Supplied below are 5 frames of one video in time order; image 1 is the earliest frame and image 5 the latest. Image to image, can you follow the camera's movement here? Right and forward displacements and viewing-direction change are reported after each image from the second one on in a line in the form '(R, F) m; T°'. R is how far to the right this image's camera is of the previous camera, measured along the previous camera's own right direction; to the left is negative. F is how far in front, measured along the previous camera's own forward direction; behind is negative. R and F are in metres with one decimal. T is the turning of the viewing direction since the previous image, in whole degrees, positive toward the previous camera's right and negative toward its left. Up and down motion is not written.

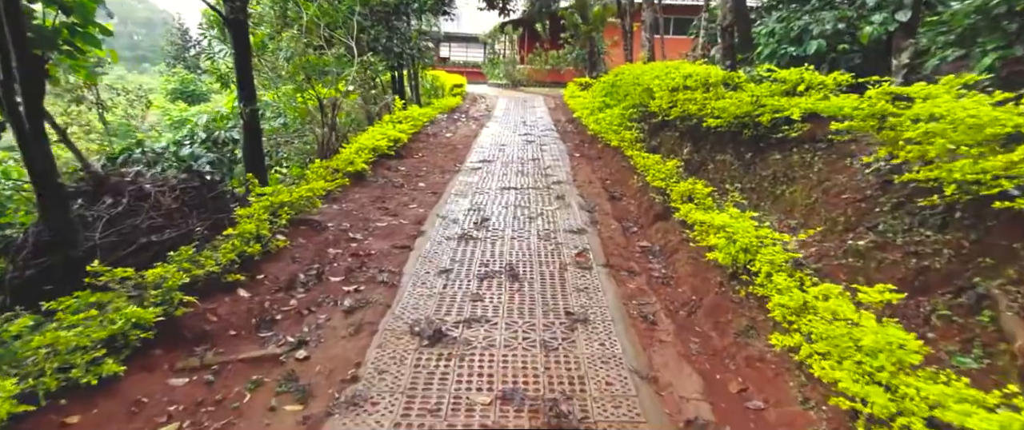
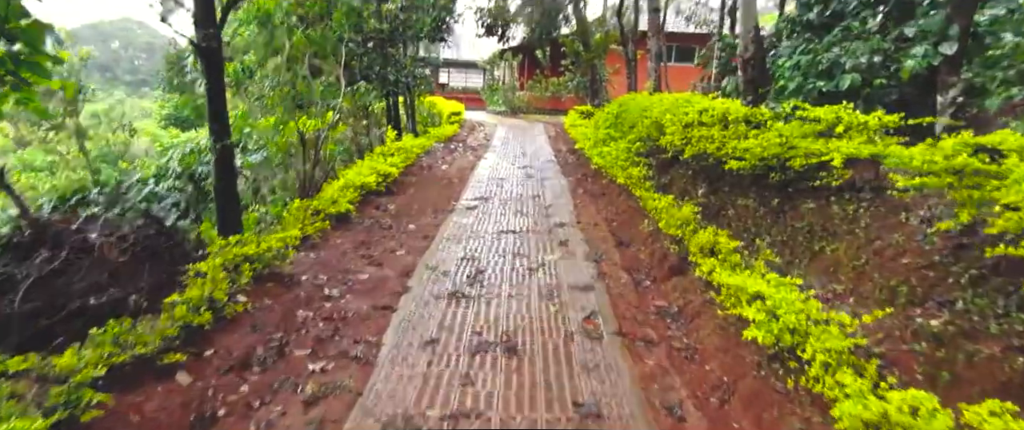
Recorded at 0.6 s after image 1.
(0.0, +0.4) m; 0°
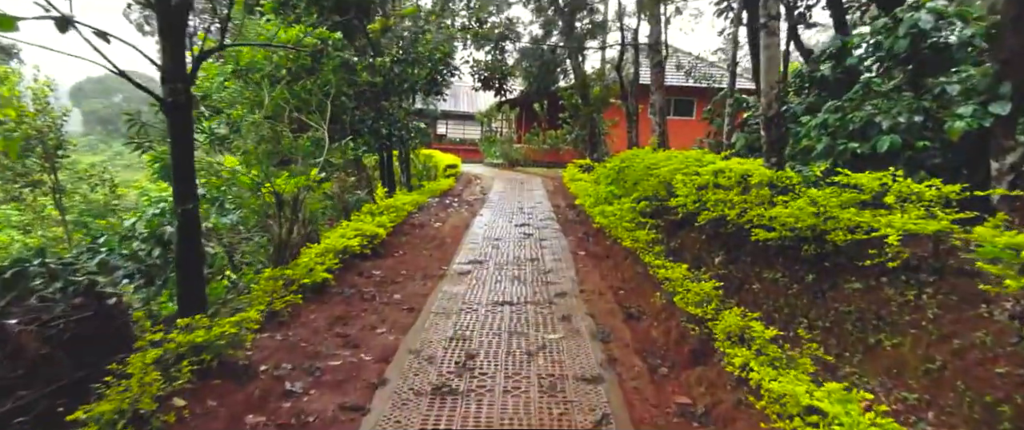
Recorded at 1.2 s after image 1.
(0.0, +0.4) m; 0°
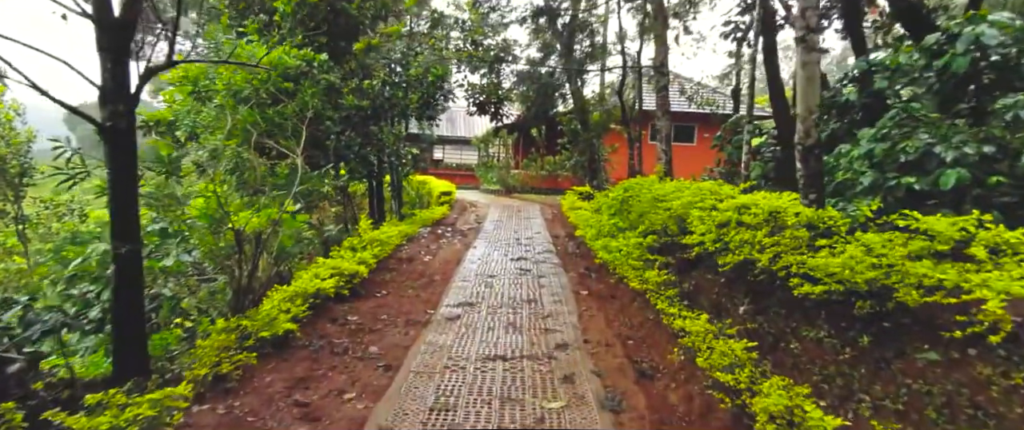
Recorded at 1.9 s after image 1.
(0.0, +0.5) m; 0°
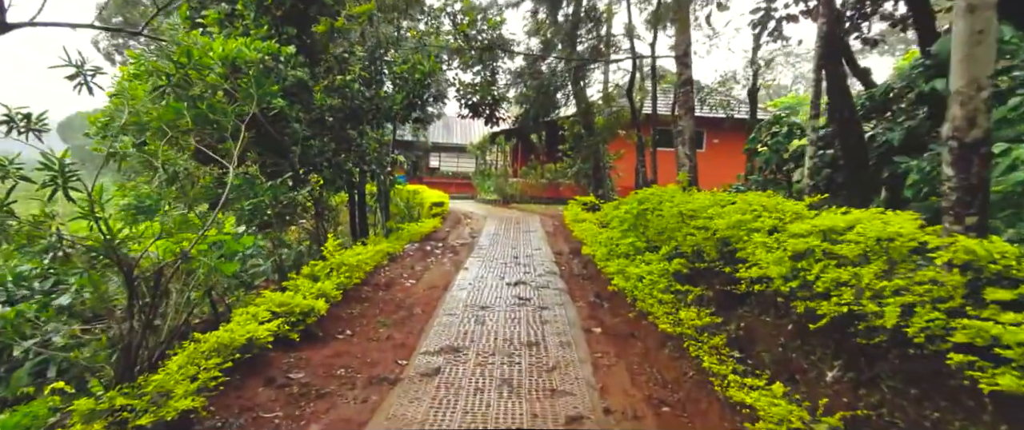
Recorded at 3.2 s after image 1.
(0.0, +1.0) m; 0°
